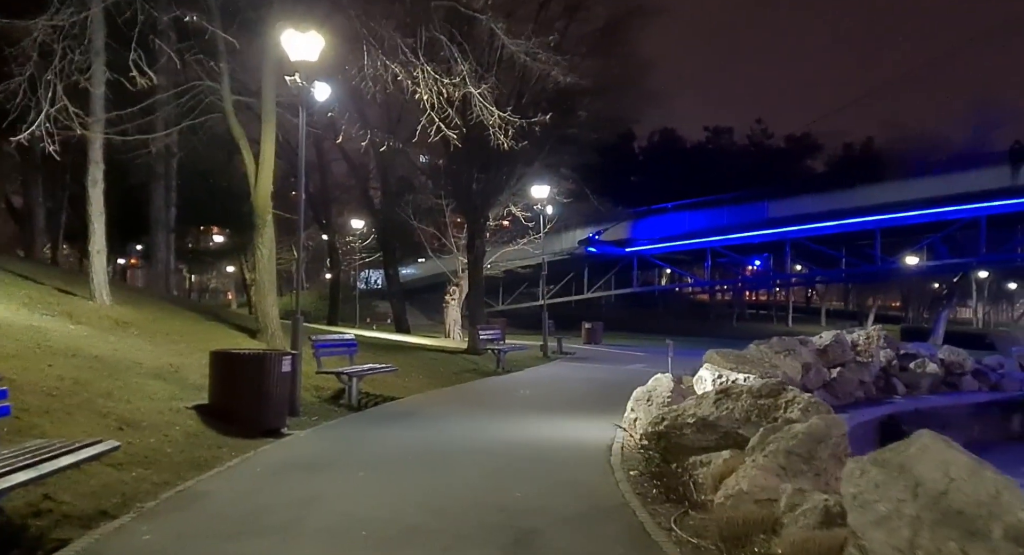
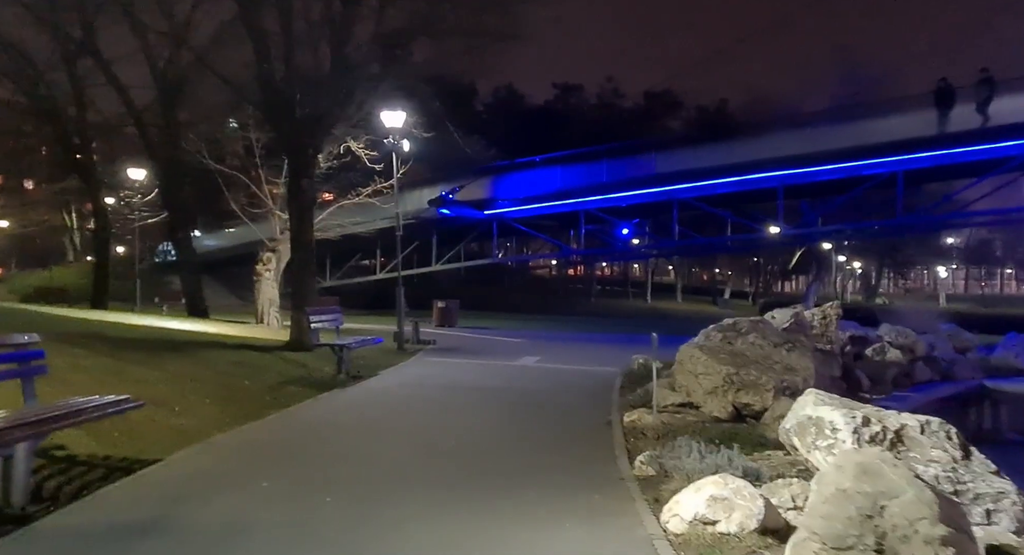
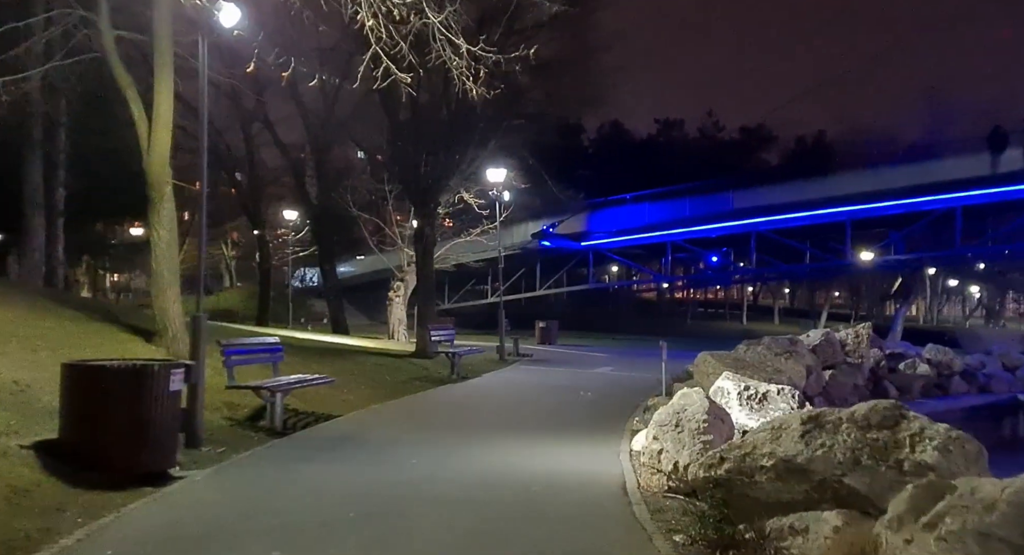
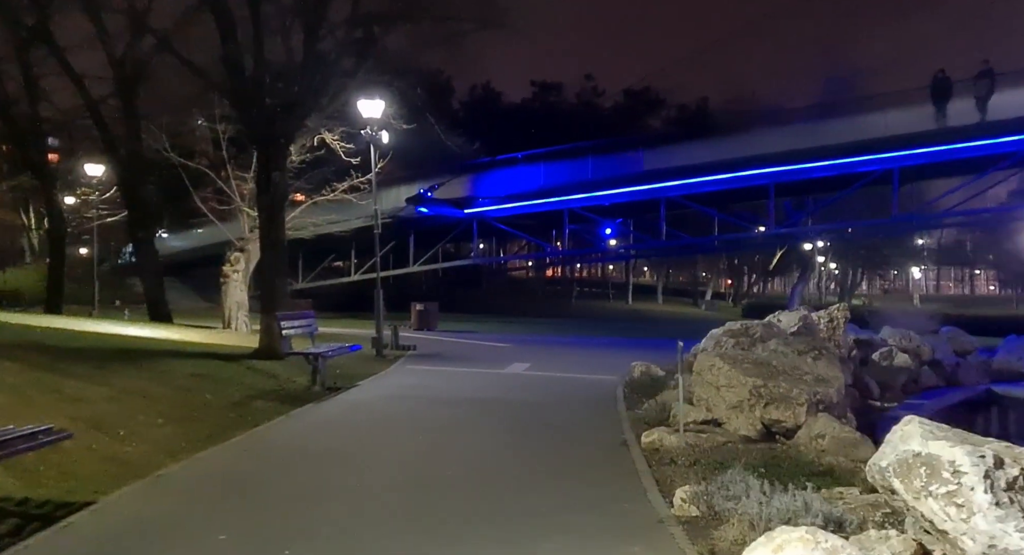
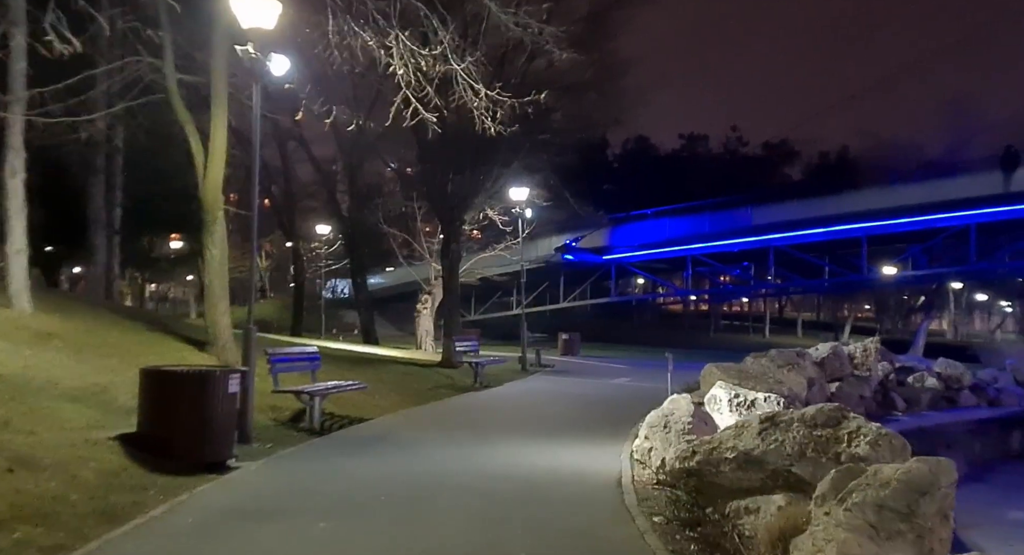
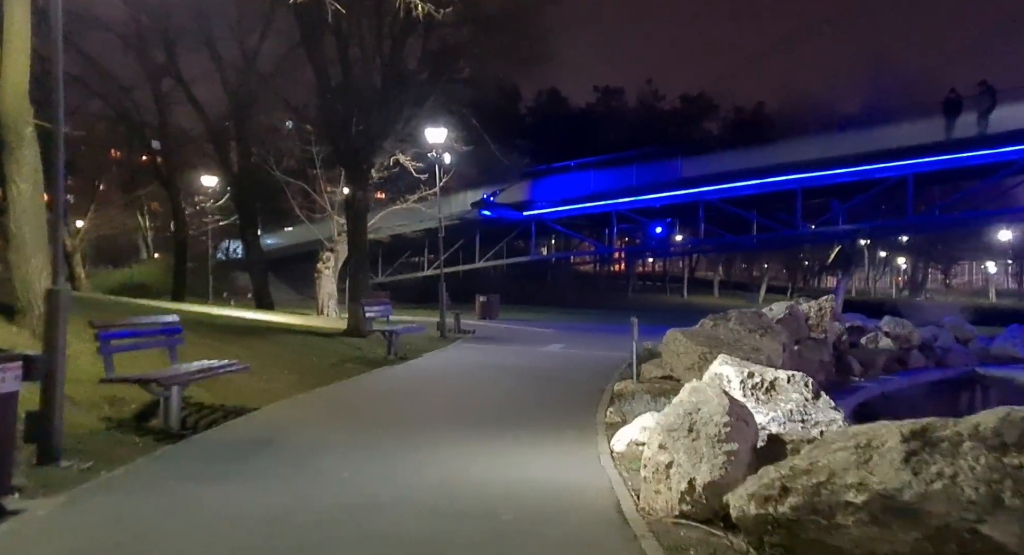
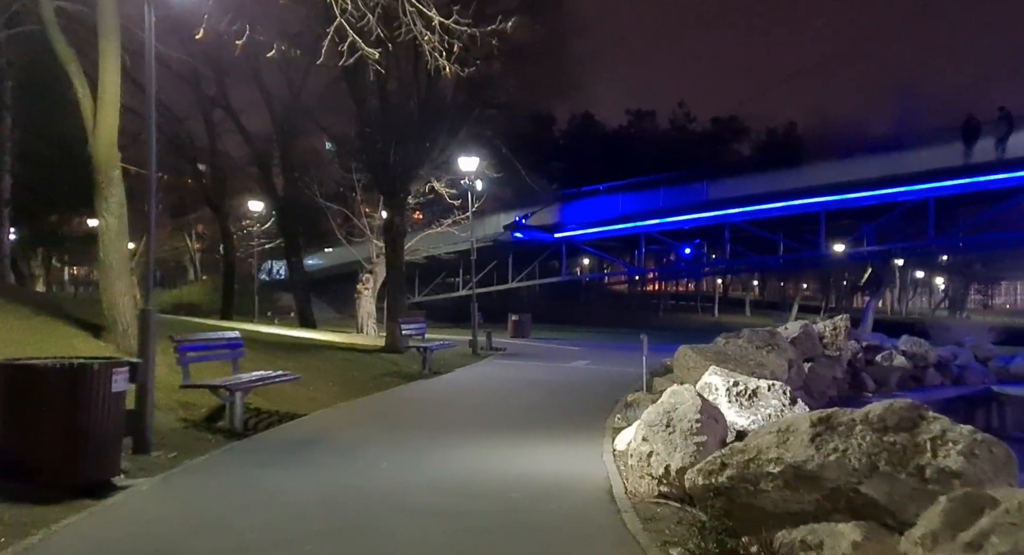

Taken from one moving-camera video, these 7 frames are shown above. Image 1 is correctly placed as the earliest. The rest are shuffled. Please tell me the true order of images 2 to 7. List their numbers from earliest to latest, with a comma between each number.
5, 3, 7, 6, 2, 4
